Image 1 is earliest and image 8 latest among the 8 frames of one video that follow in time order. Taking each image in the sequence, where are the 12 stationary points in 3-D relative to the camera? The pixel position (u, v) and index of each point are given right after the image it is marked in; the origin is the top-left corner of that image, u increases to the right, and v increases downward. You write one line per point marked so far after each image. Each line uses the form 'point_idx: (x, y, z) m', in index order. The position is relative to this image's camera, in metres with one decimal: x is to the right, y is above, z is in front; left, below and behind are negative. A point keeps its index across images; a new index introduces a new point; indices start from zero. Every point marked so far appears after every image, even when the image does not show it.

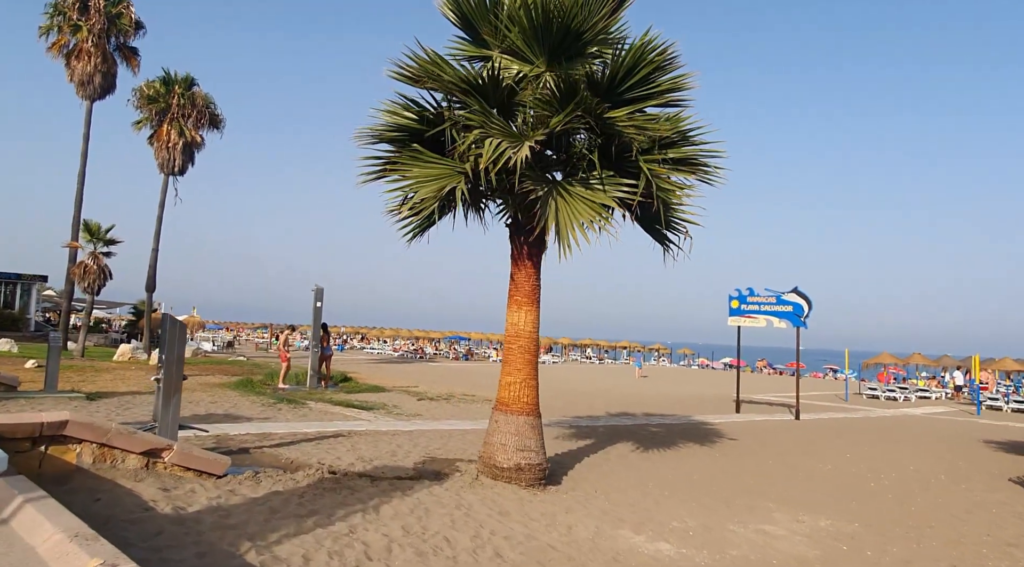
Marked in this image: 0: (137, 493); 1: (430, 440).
0: (-2.5, -1.4, +5.5) m
1: (-1.0, -2.0, +10.1) m
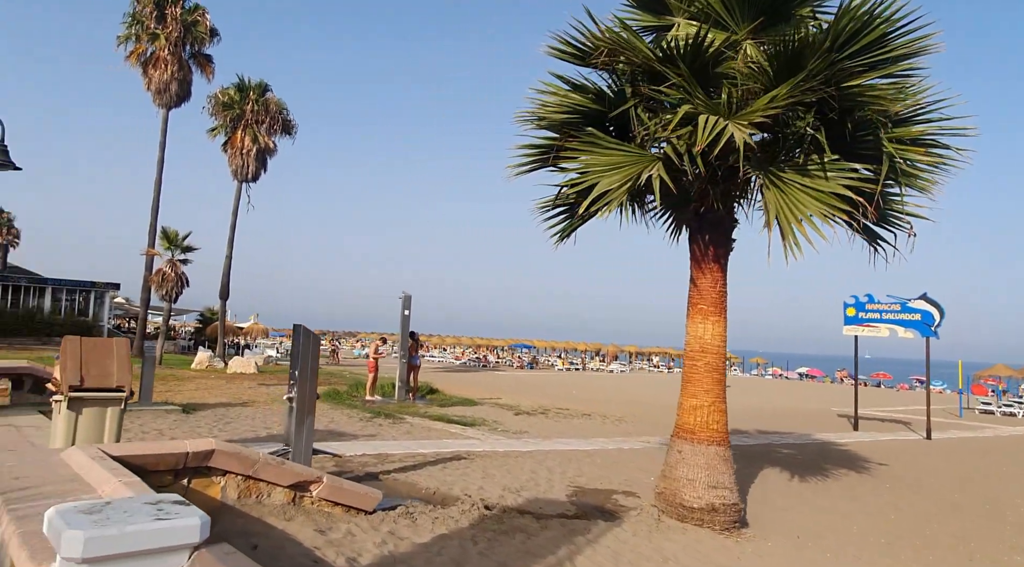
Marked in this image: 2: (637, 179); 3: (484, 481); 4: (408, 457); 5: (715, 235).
0: (-1.3, -1.5, +4.7) m
1: (+0.5, -2.0, +9.1) m
2: (+0.8, +0.7, +5.4) m
3: (-0.3, -1.8, +7.6) m
4: (-1.2, -2.0, +9.3) m
5: (+1.5, +0.4, +5.9) m
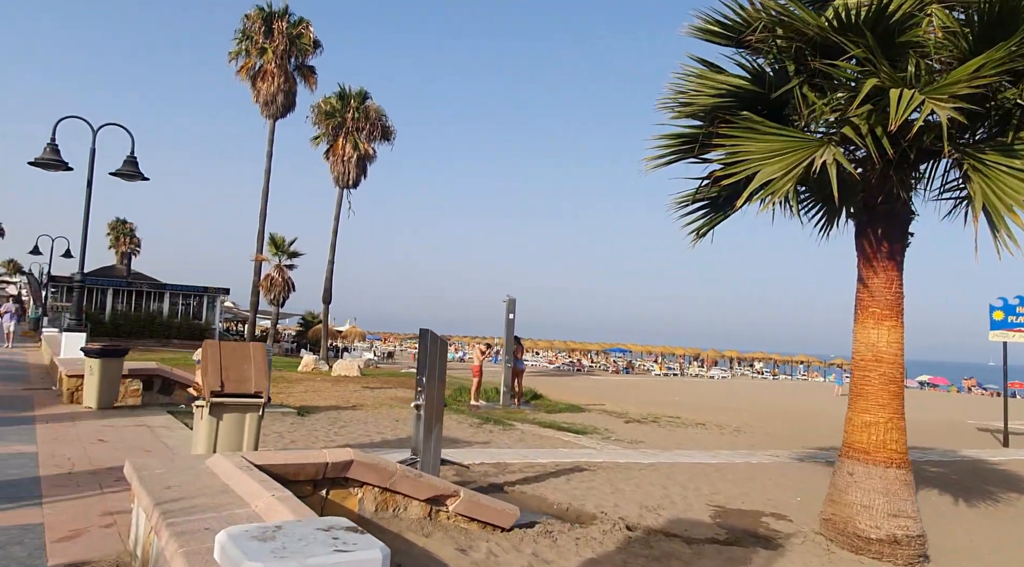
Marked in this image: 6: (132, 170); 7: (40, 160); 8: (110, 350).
0: (-0.4, -1.5, +4.3) m
1: (+1.9, -2.1, +8.6) m
2: (+1.8, +0.7, +4.9) m
3: (+0.9, -1.9, +7.1) m
4: (+0.2, -2.0, +8.9) m
5: (+2.5, +0.3, +5.3) m
6: (-7.6, +2.3, +16.2) m
7: (-9.0, +2.4, +15.5) m
8: (-6.1, -1.0, +12.5) m
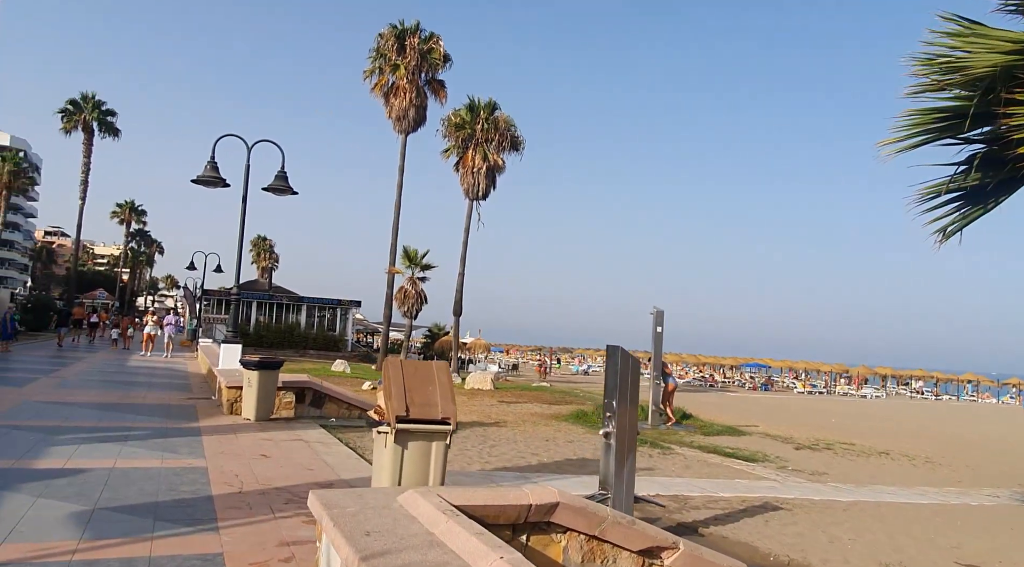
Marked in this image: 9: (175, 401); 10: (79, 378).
0: (+0.7, -1.5, +3.5) m
1: (+3.6, -2.2, +7.4) m
2: (+2.9, +0.6, +3.8) m
3: (+2.4, -2.0, +6.0) m
4: (+2.0, -2.1, +7.9) m
5: (+3.7, +0.3, +4.1) m
6: (-4.7, +2.0, +16.4) m
7: (-6.2, +2.1, +15.9) m
8: (-3.8, -1.2, +12.4) m
9: (-6.3, -2.2, +15.0) m
10: (-10.3, -2.2, +19.2) m
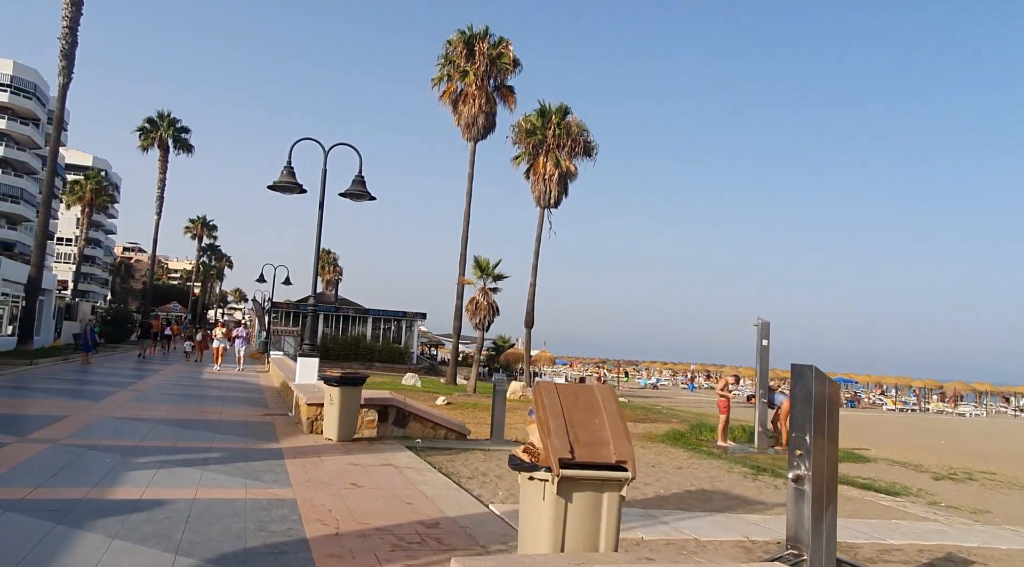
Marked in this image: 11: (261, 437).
0: (+1.5, -1.5, +2.3) m
1: (+4.7, -2.2, +5.9) m
2: (+3.7, +0.7, +2.4) m
3: (+3.4, -2.0, +4.7) m
4: (+3.1, -2.2, +6.6) m
5: (+4.5, +0.3, +2.7) m
6: (-2.9, +1.8, +15.6) m
7: (-4.5, +1.9, +15.2) m
8: (-2.3, -1.4, +11.5) m
9: (-4.6, -2.4, +14.3) m
10: (-8.3, -2.5, +18.8) m
11: (-3.6, -2.2, +11.6) m
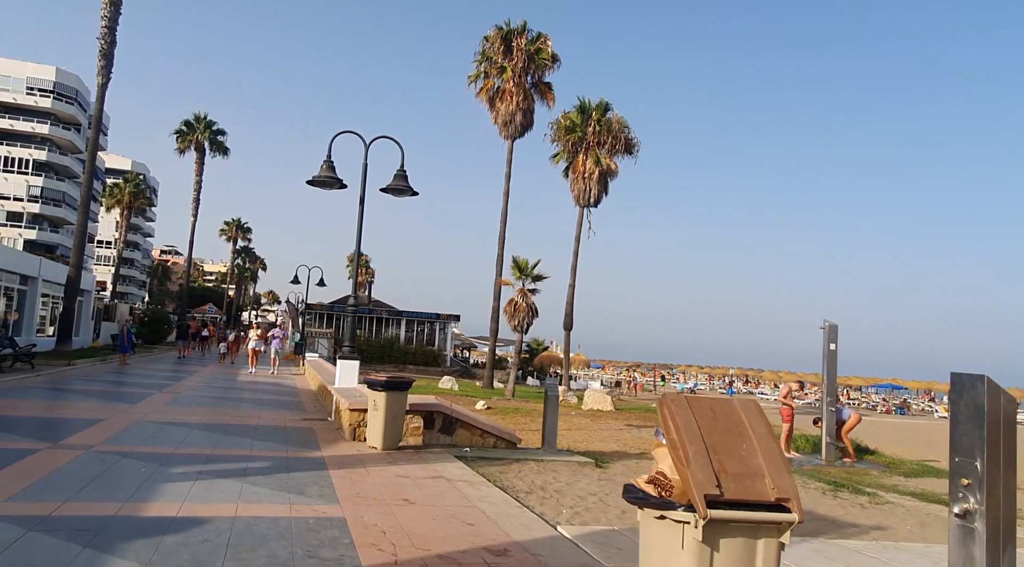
0: (+1.9, -1.5, +1.5) m
1: (+5.2, -2.2, +5.0) m
2: (+4.1, +0.7, +1.5) m
3: (+3.9, -2.0, +3.8) m
4: (+3.6, -2.2, +5.7) m
5: (+5.0, +0.3, +1.7) m
6: (-2.0, +1.8, +14.9) m
7: (-3.6, +1.9, +14.6) m
8: (-1.6, -1.3, +10.8) m
9: (-3.8, -2.4, +13.7) m
10: (-7.3, -2.5, +18.3) m
11: (-2.8, -2.2, +10.9) m
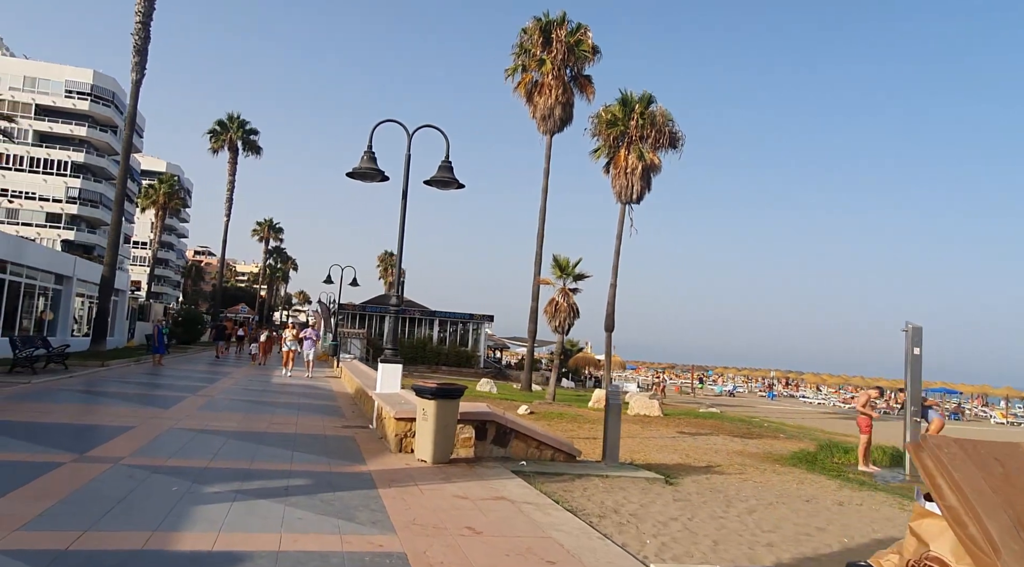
0: (+2.3, -1.5, +0.4) m
1: (+5.8, -2.2, +3.8) m
2: (+4.6, +0.7, +0.4) m
3: (+4.4, -1.9, +2.7) m
4: (+4.2, -2.1, +4.6) m
5: (+5.4, +0.4, +0.6) m
6: (-1.1, +1.9, +14.0) m
7: (-2.7, +2.0, +13.7) m
8: (-0.8, -1.3, +9.9) m
9: (-2.9, -2.4, +12.8) m
10: (-6.3, -2.5, +17.6) m
11: (-2.1, -2.1, +10.0) m
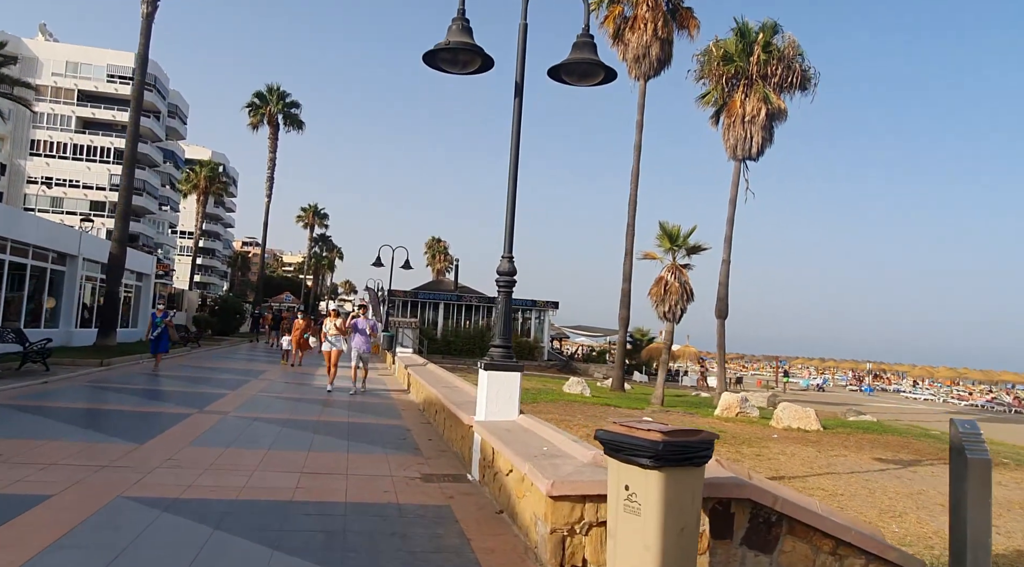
0: (+3.6, -1.1, -5.3) m
1: (+7.2, -1.8, -2.1) m
2: (+5.8, +1.0, -5.5) m
3: (+5.7, -1.6, -3.2) m
4: (+5.7, -1.8, -1.2) m
5: (+6.6, +0.7, -5.3) m
6: (+0.8, +2.3, +8.4) m
7: (-0.7, +2.4, +8.2) m
8: (+1.0, -0.9, +4.3) m
9: (-1.0, -1.9, +7.4) m
10: (-4.1, -2.0, +12.3) m
11: (-0.3, -1.7, +4.5) m
